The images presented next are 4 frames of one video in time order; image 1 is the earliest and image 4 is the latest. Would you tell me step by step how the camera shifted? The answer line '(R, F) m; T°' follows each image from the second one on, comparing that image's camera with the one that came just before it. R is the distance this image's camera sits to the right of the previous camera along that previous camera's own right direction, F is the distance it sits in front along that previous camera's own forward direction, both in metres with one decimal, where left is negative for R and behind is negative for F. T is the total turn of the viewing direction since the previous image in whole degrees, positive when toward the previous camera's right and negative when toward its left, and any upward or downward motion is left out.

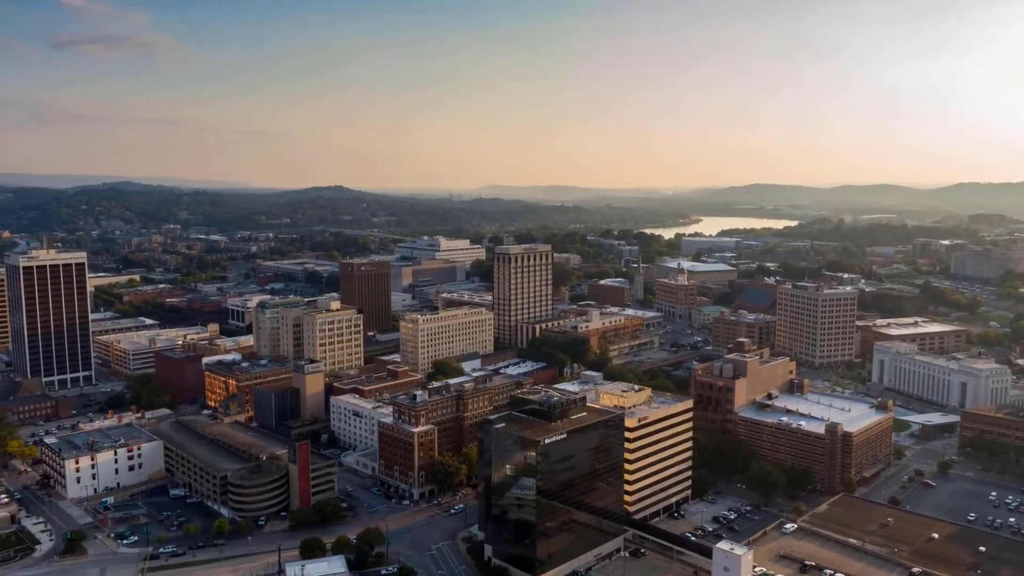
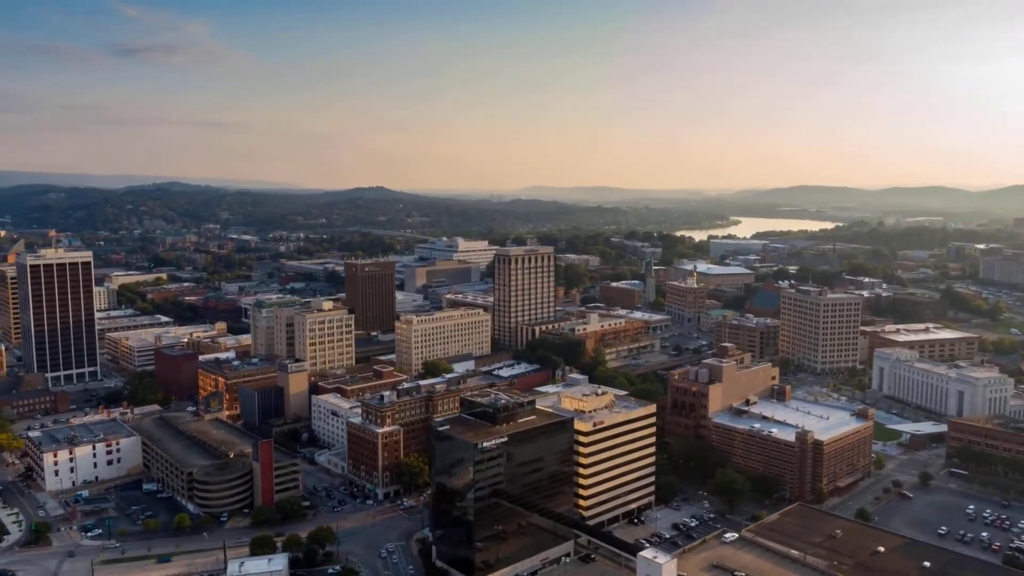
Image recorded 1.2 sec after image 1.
(+4.0, +0.2) m; -3°
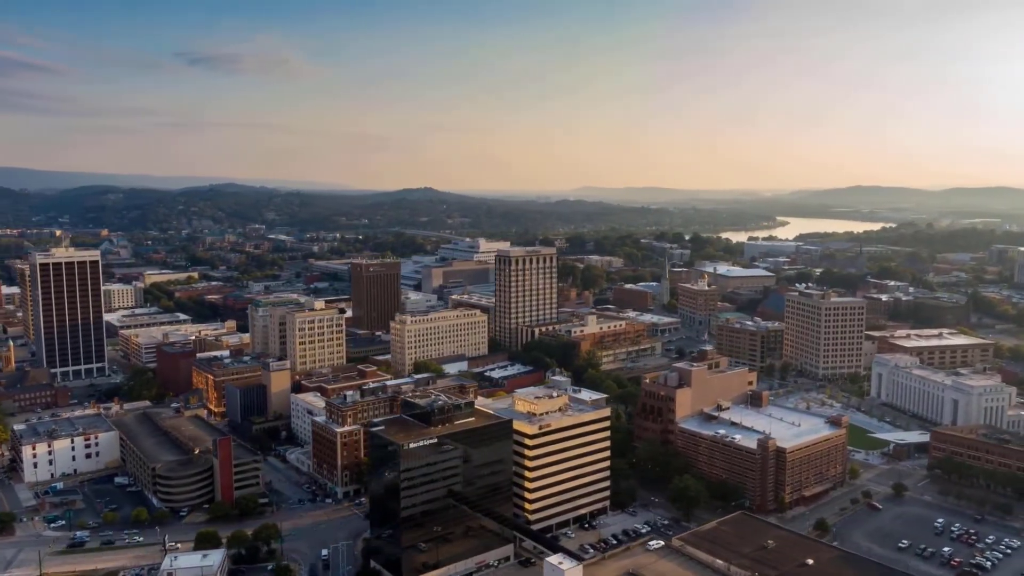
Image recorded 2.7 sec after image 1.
(+4.8, +0.3) m; -4°
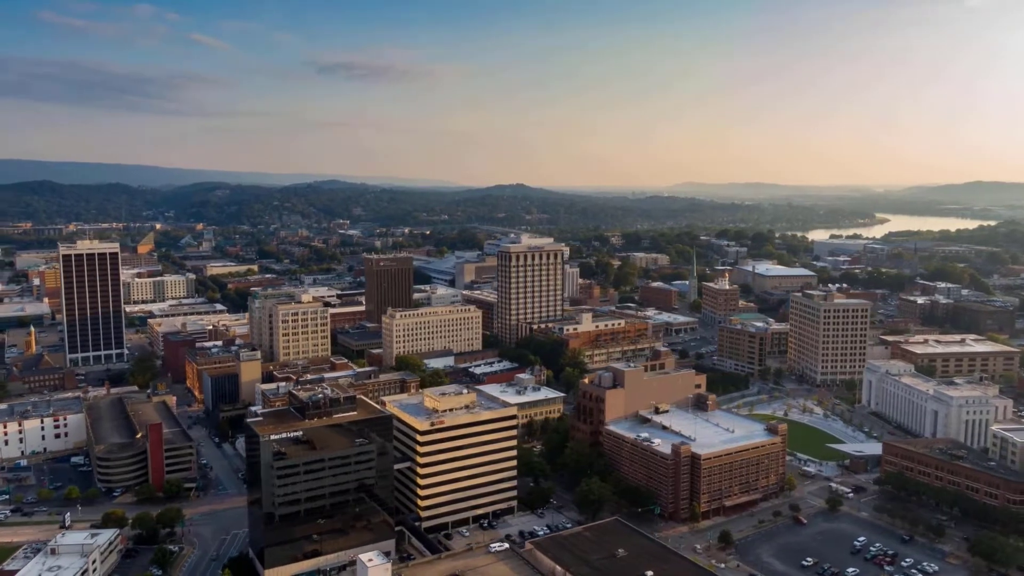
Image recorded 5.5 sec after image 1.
(+9.3, +0.9) m; -7°
